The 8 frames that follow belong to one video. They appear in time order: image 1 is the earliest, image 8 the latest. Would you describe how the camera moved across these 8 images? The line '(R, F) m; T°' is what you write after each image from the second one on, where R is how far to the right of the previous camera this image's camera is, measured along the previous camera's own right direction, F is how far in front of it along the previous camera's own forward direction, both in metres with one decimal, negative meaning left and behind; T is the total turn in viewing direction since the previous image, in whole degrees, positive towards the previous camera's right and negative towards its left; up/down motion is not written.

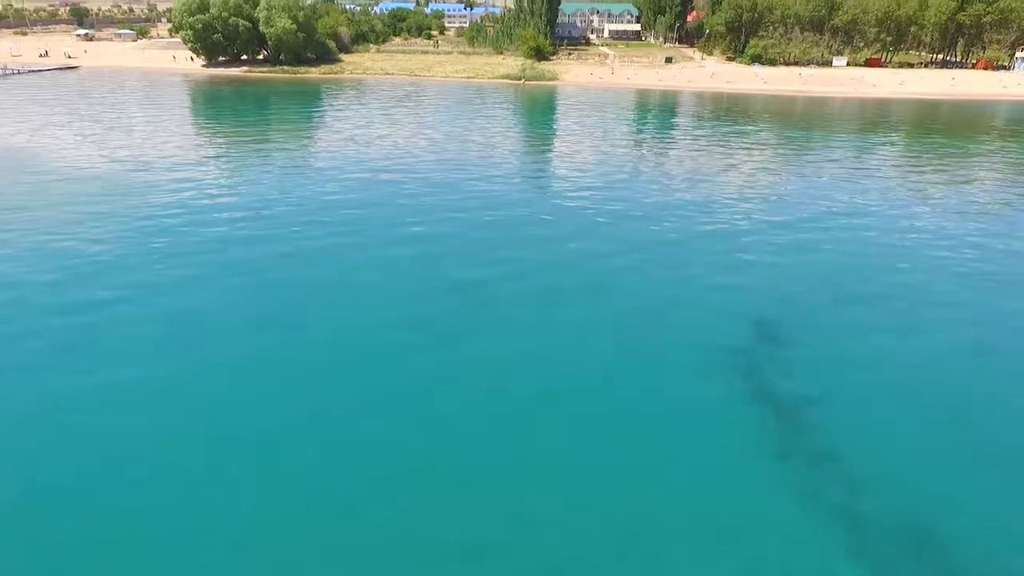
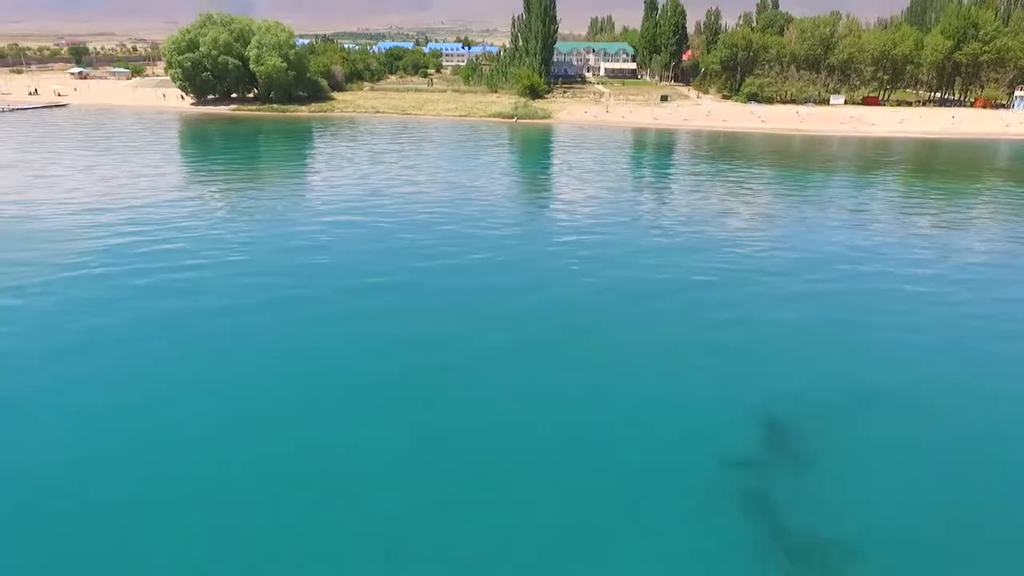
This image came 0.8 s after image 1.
(+0.7, +1.8) m; 0°
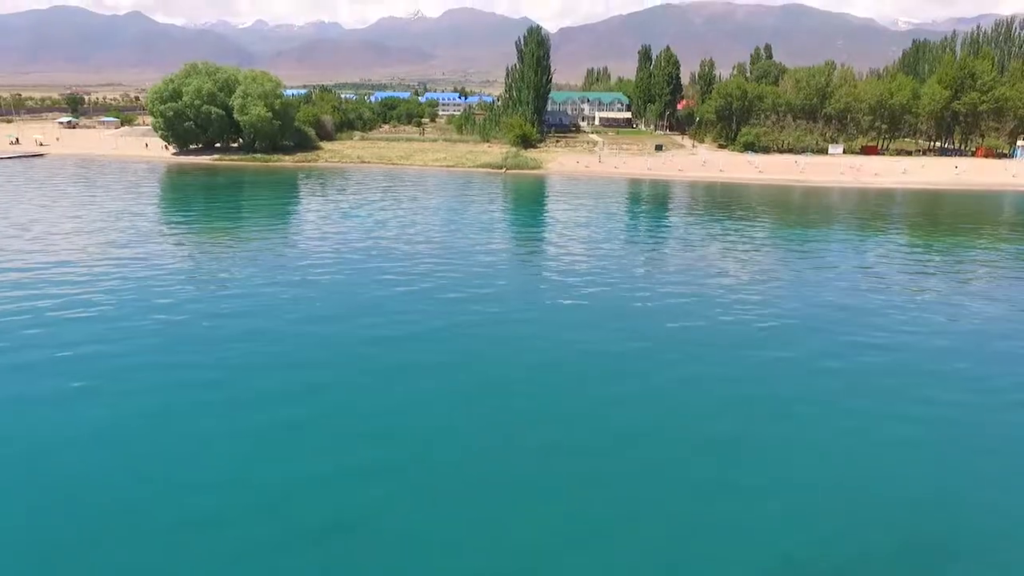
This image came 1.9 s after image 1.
(+1.0, +2.6) m; 0°
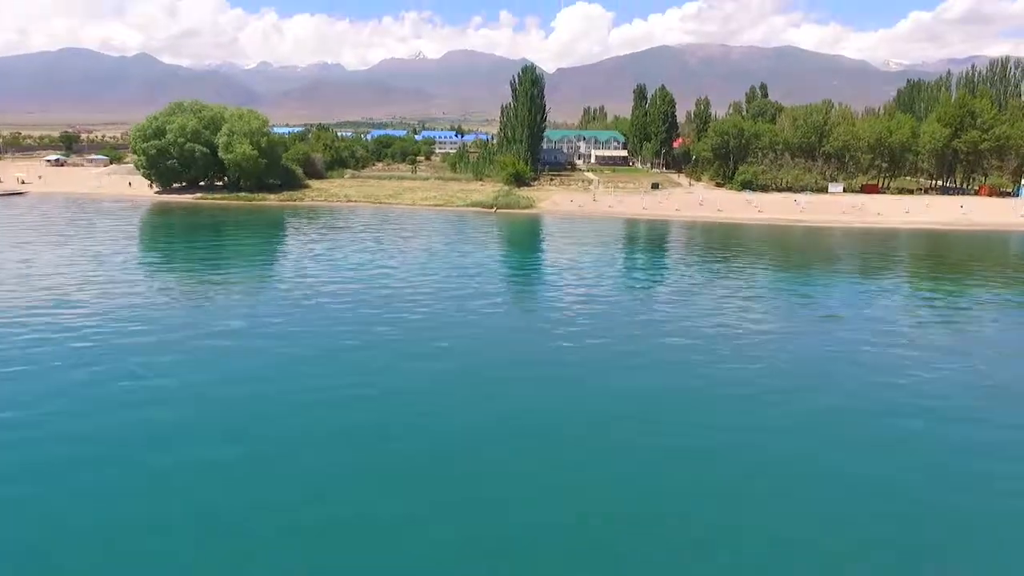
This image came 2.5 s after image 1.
(+0.7, +2.1) m; 0°
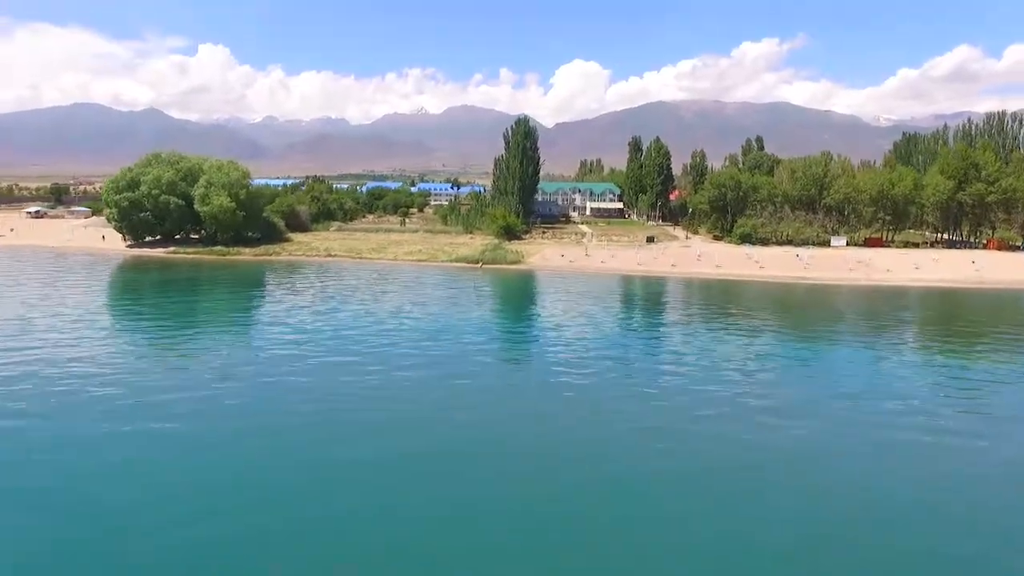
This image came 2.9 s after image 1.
(+1.0, +3.0) m; 0°
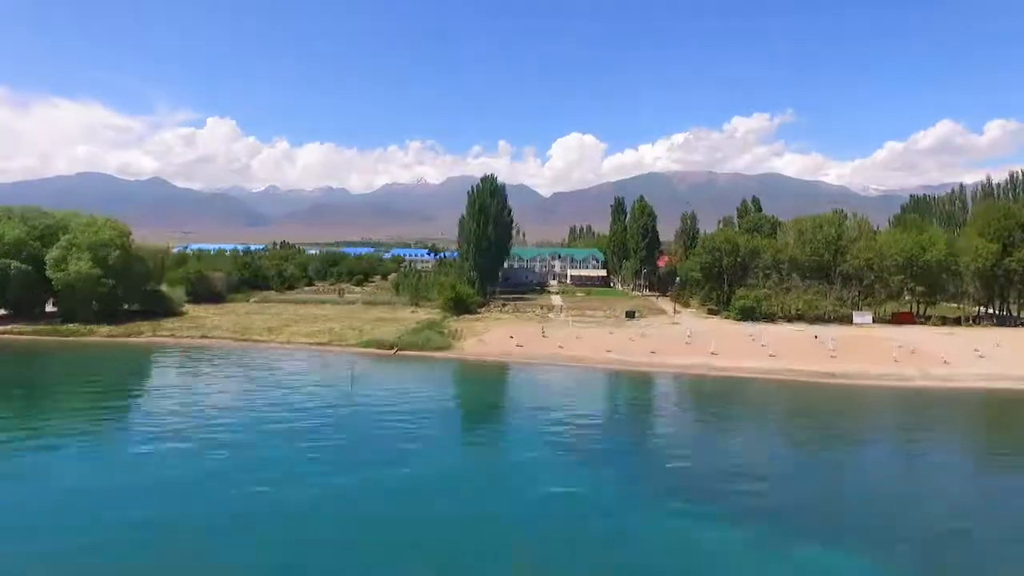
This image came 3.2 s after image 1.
(+4.1, +11.9) m; 0°
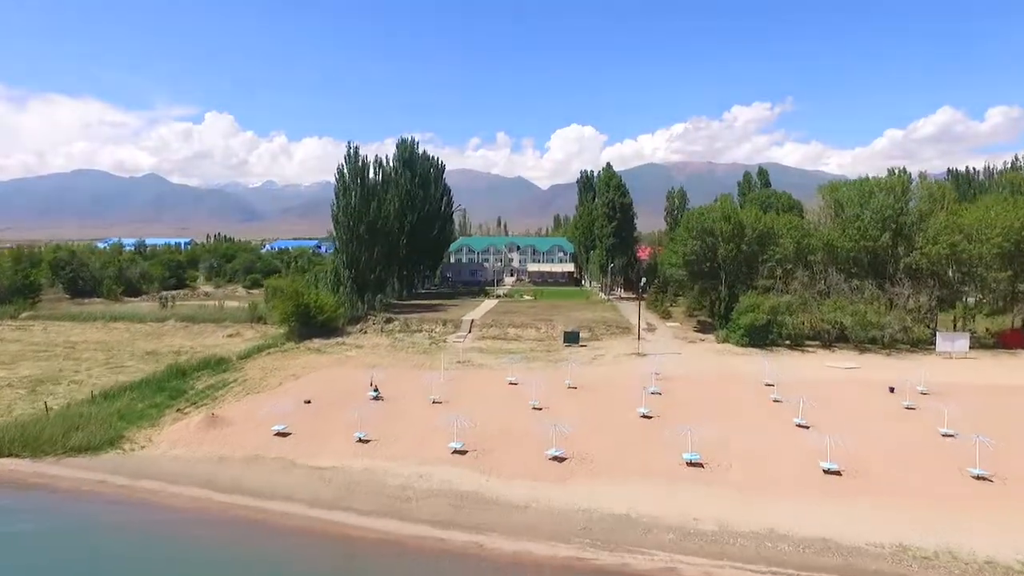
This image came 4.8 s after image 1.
(+6.8, +19.8) m; 0°
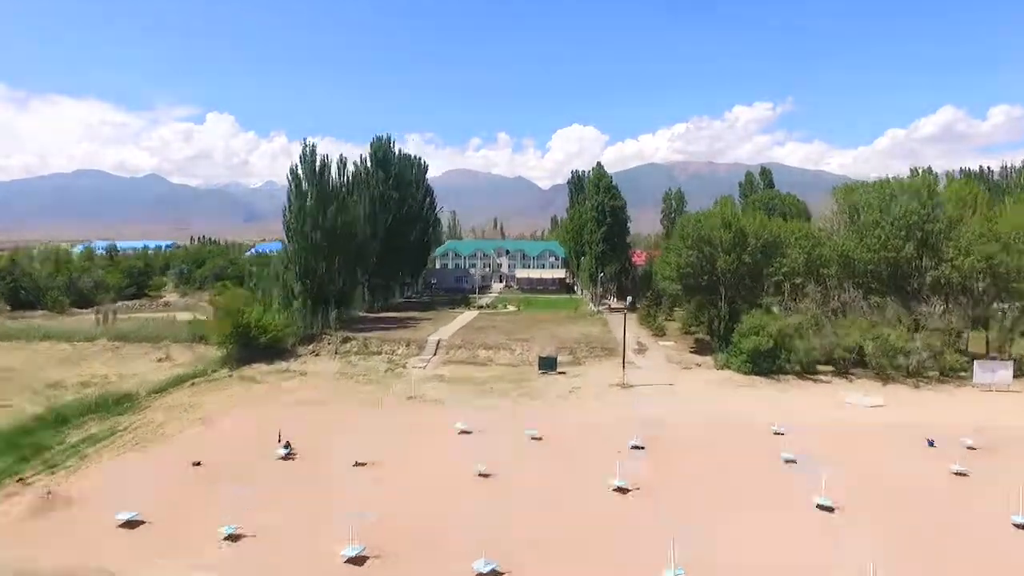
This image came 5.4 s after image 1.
(+1.5, +4.4) m; 0°
